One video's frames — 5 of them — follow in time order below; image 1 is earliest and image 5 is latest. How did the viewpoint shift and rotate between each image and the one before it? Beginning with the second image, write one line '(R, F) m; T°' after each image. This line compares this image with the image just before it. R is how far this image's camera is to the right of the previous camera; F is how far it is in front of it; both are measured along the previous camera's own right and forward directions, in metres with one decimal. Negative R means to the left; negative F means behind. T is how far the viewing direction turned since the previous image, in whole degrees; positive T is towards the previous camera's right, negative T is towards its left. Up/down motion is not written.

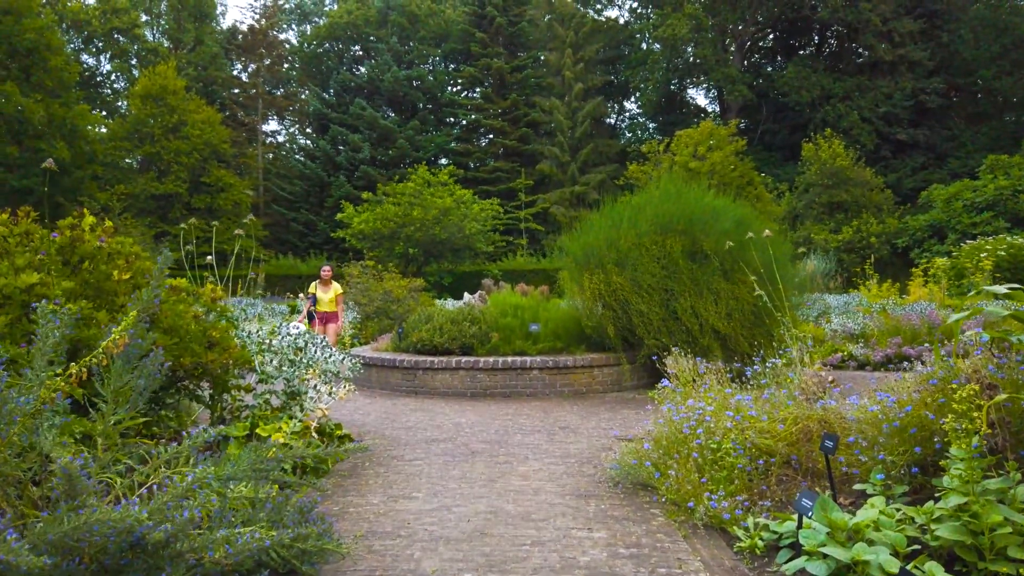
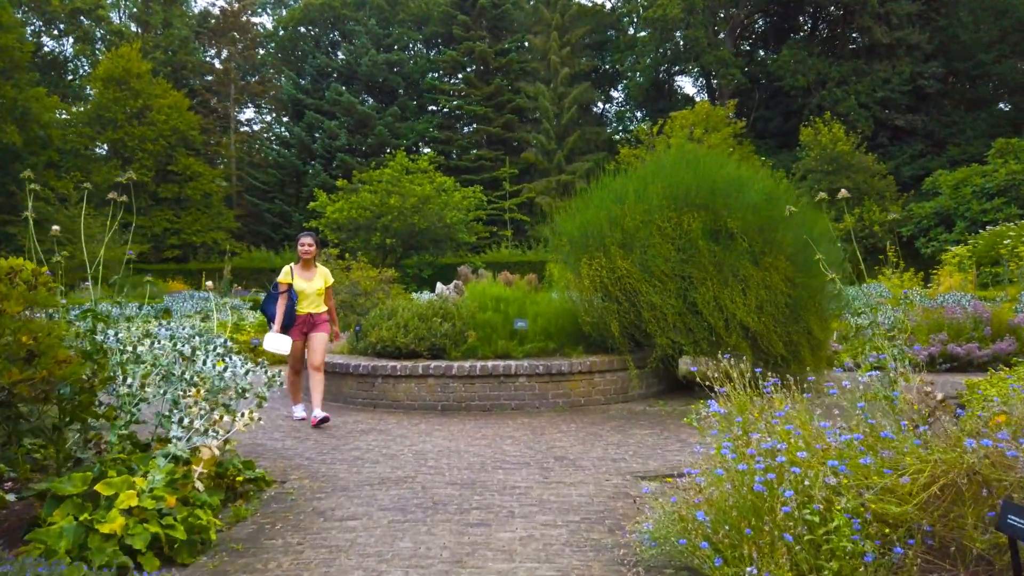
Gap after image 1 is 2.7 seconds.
(0.0, +1.6) m; +1°
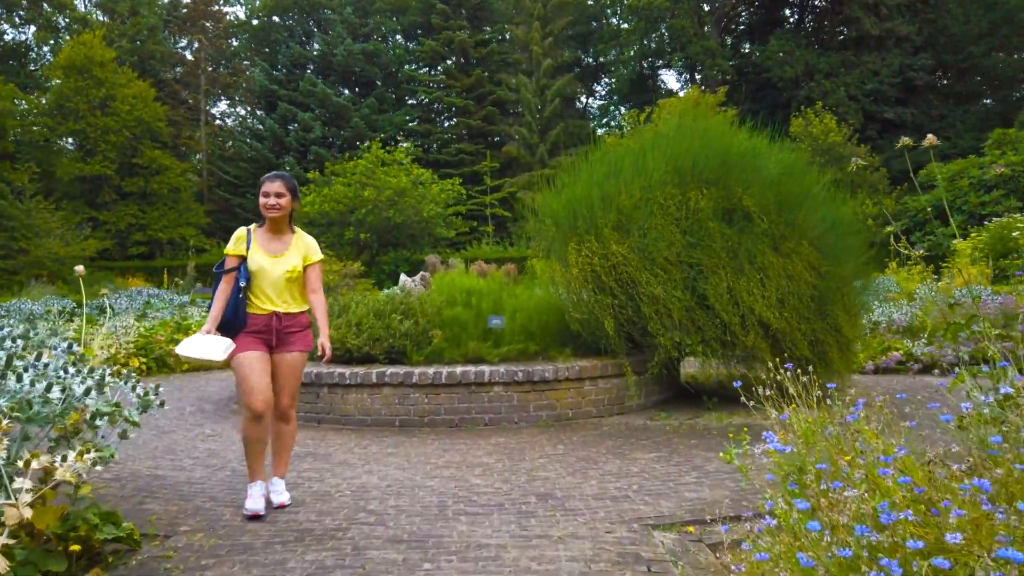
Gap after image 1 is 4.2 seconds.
(+0.1, +1.2) m; +1°
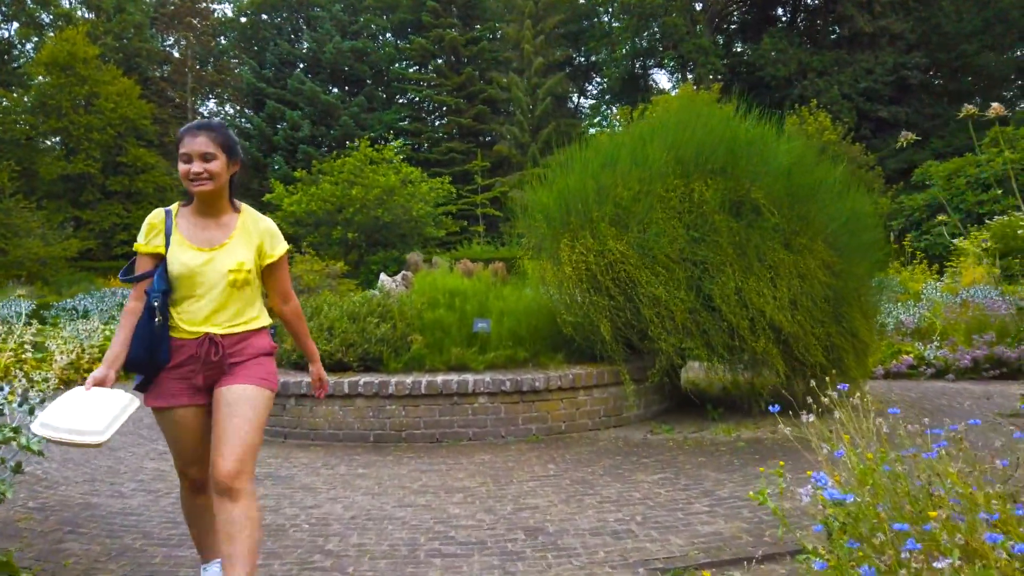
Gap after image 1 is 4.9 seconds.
(0.0, +0.5) m; +1°
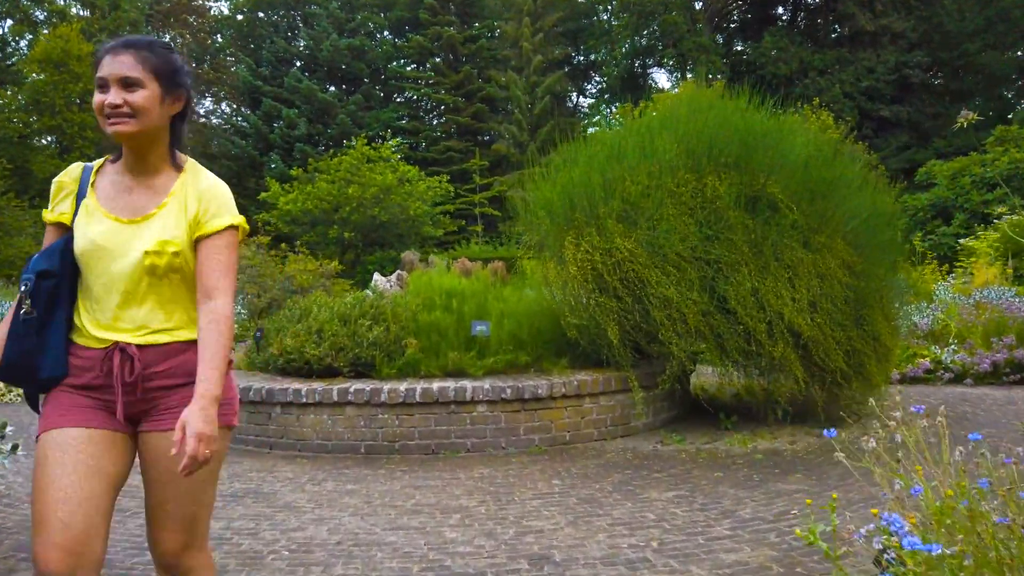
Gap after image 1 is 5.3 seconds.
(0.0, +0.3) m; 0°
